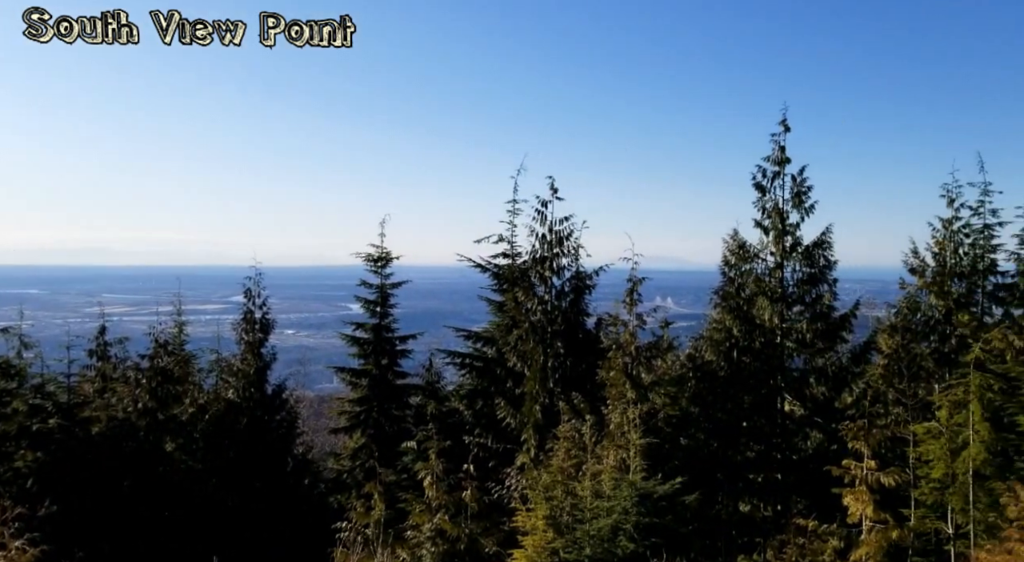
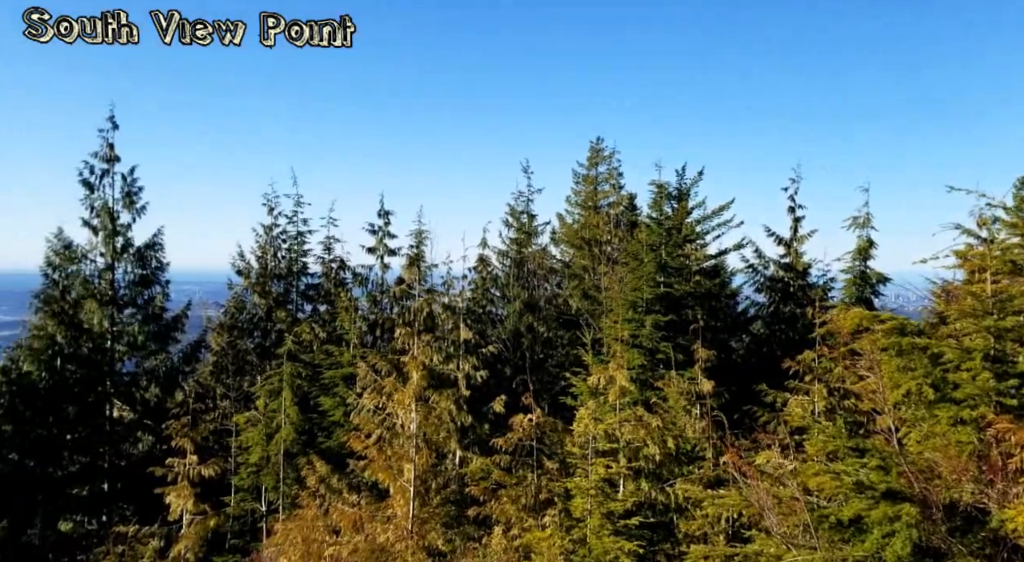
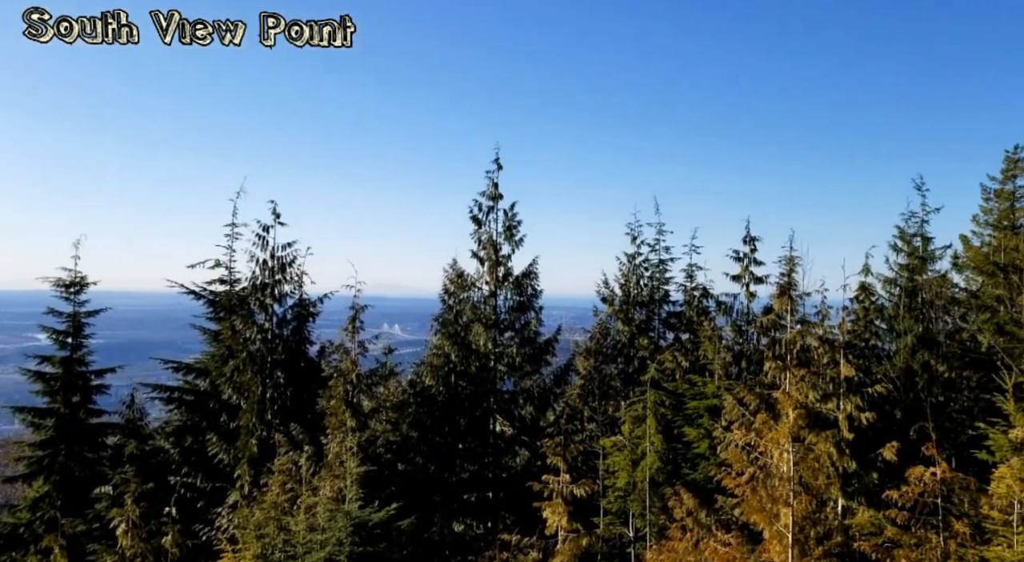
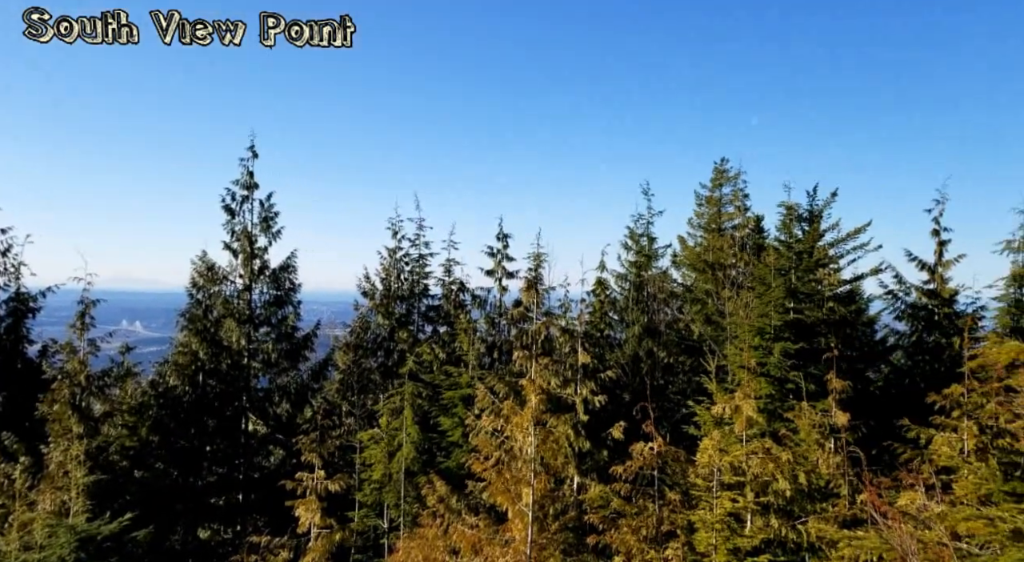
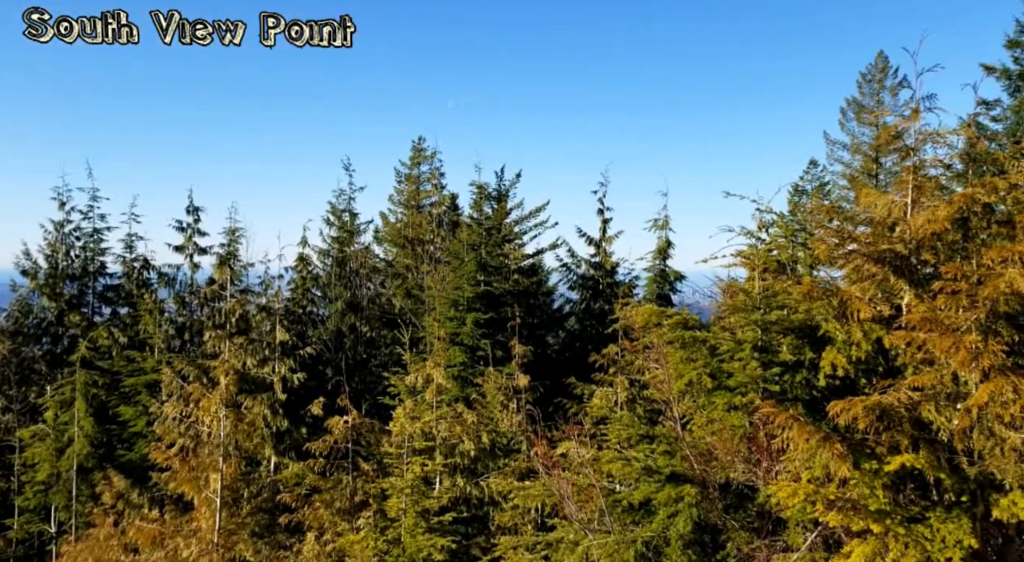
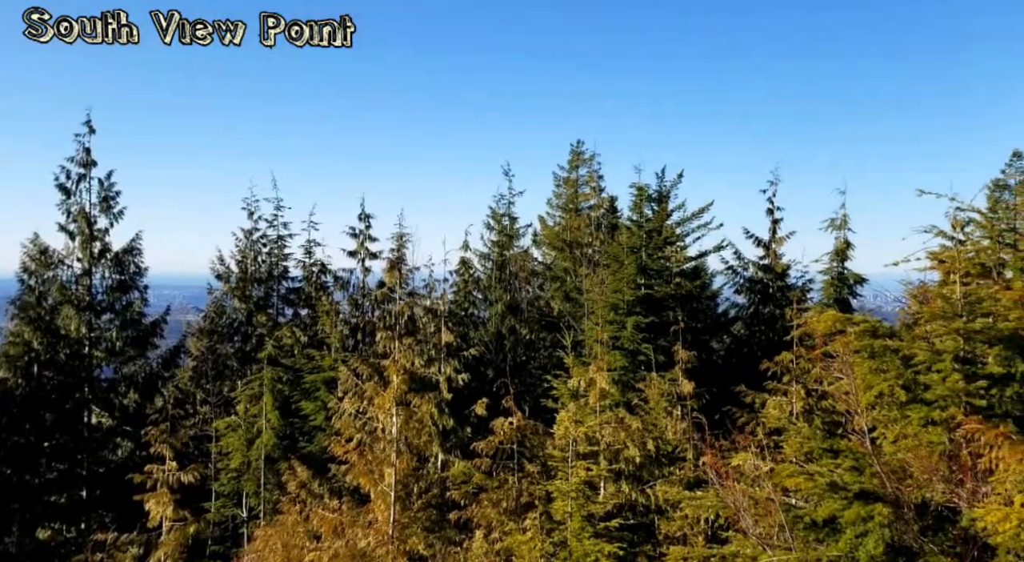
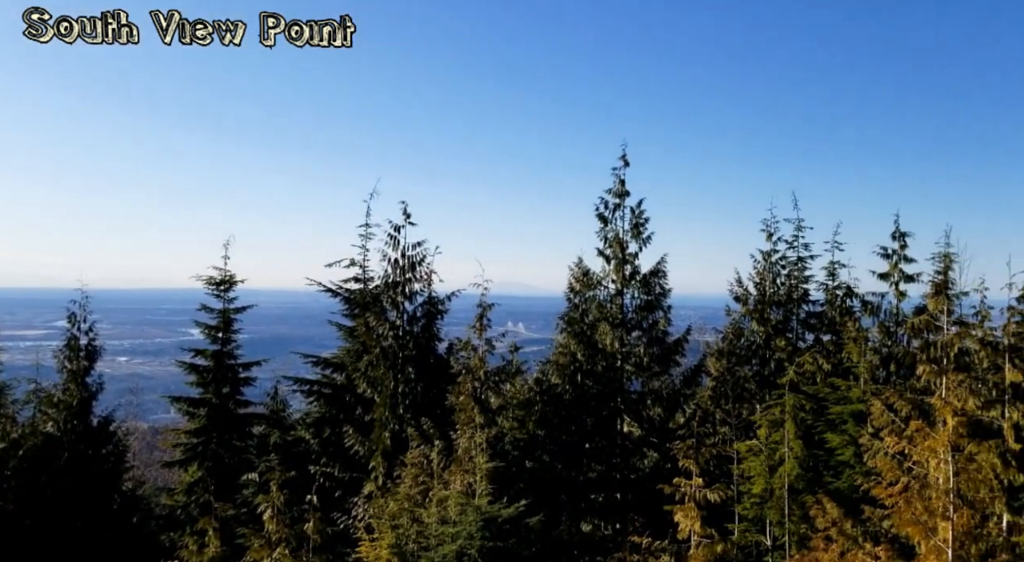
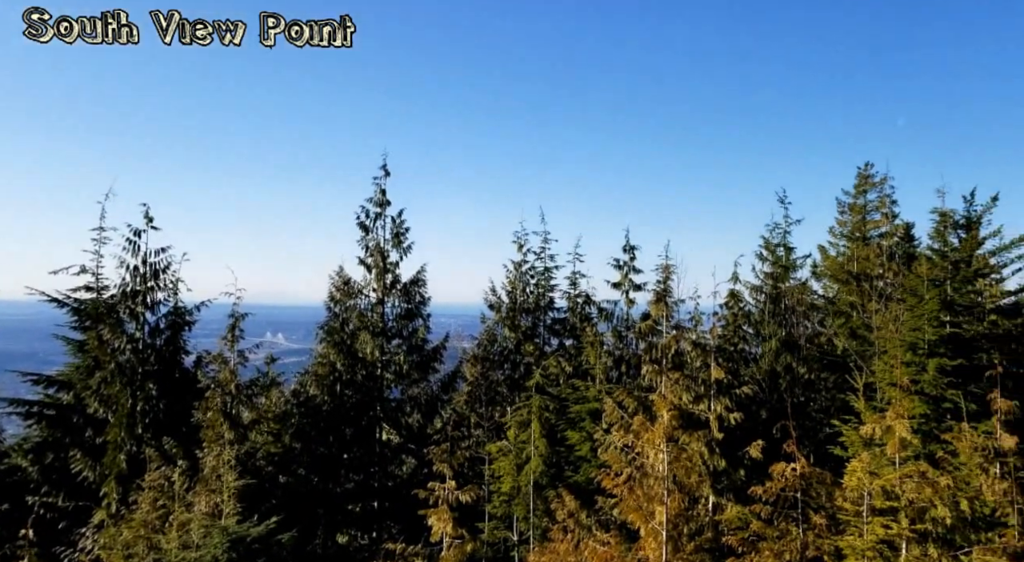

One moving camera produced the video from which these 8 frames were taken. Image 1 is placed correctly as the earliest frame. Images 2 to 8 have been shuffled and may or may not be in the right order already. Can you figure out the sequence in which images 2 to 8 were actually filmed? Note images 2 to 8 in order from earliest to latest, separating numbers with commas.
7, 3, 8, 4, 6, 5, 2
